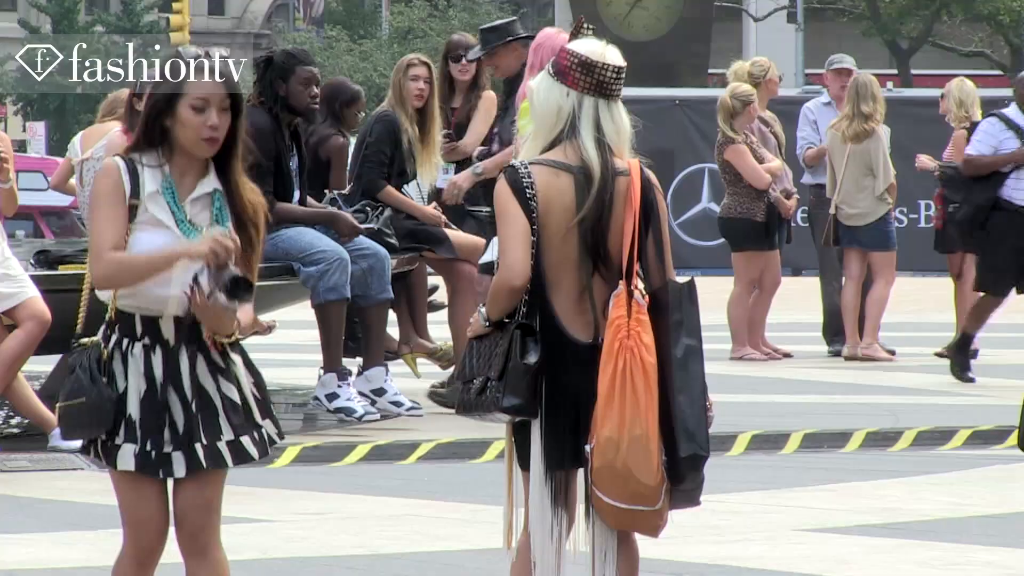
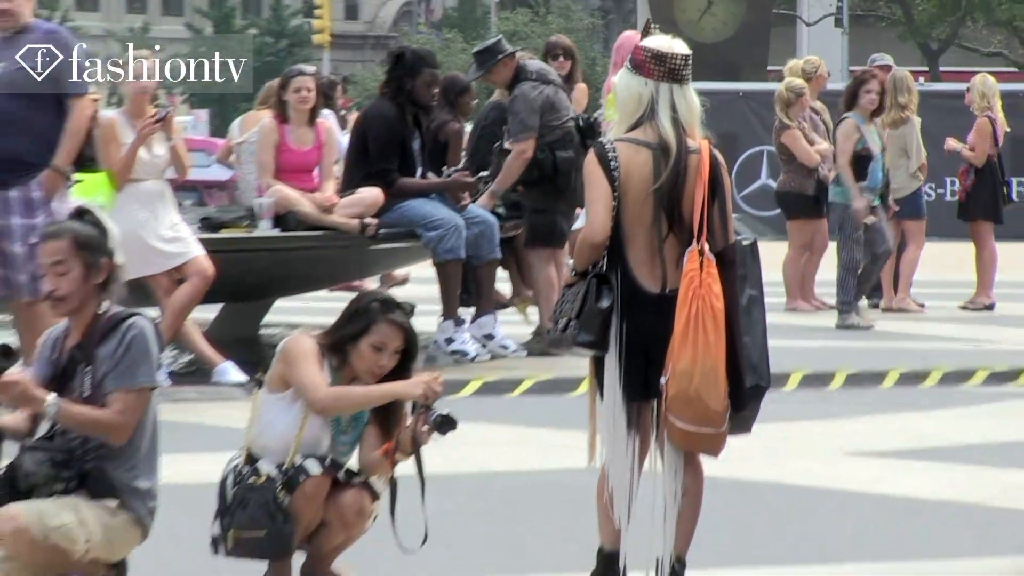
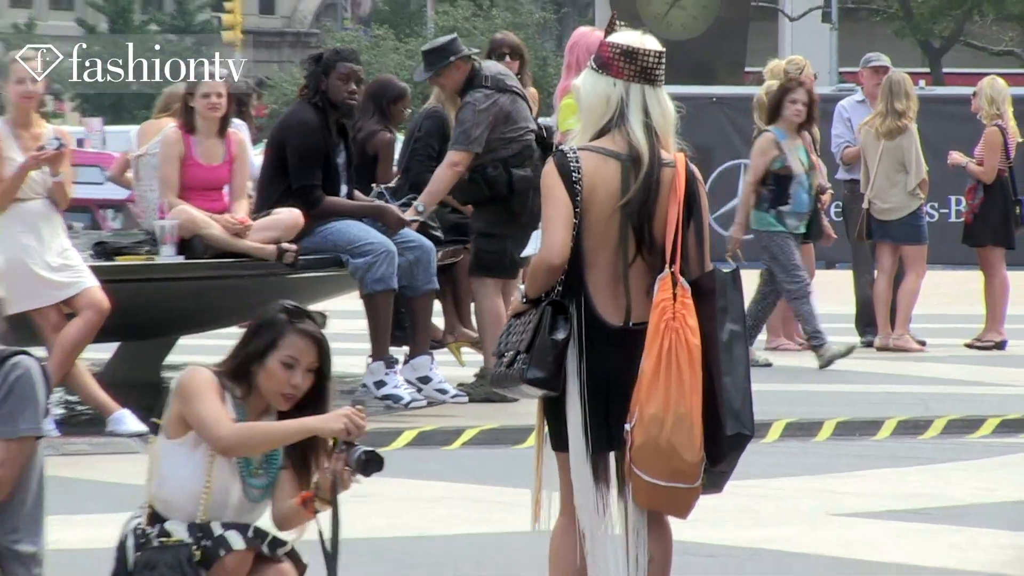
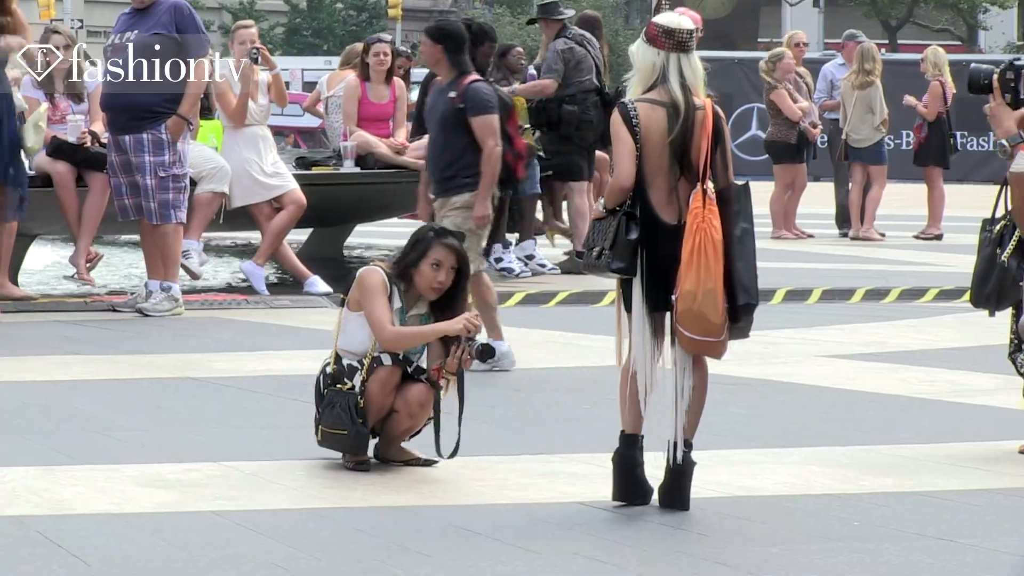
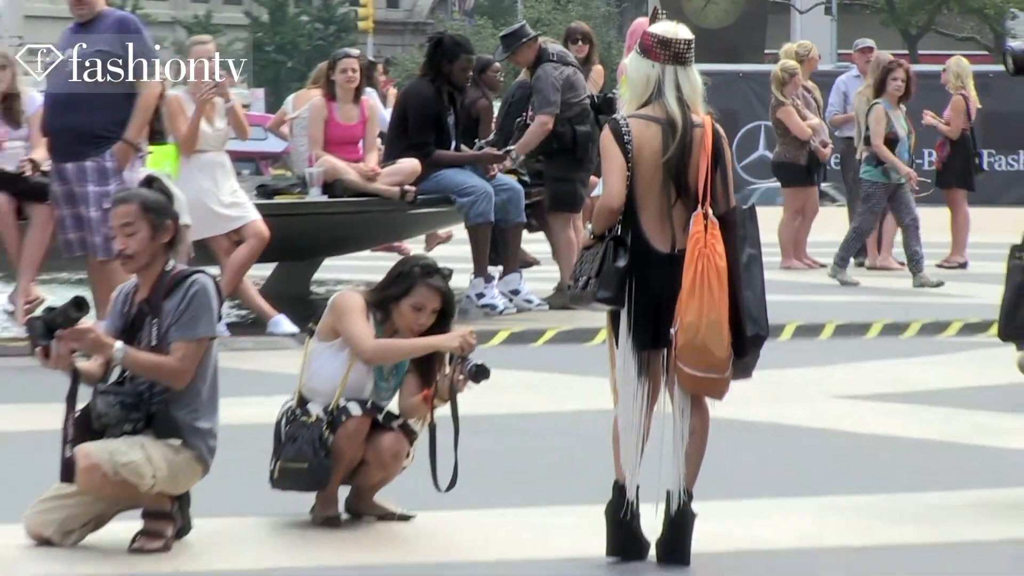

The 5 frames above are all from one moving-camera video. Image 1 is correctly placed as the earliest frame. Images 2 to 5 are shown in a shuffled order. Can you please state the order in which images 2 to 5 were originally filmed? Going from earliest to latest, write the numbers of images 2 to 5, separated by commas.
3, 2, 5, 4
